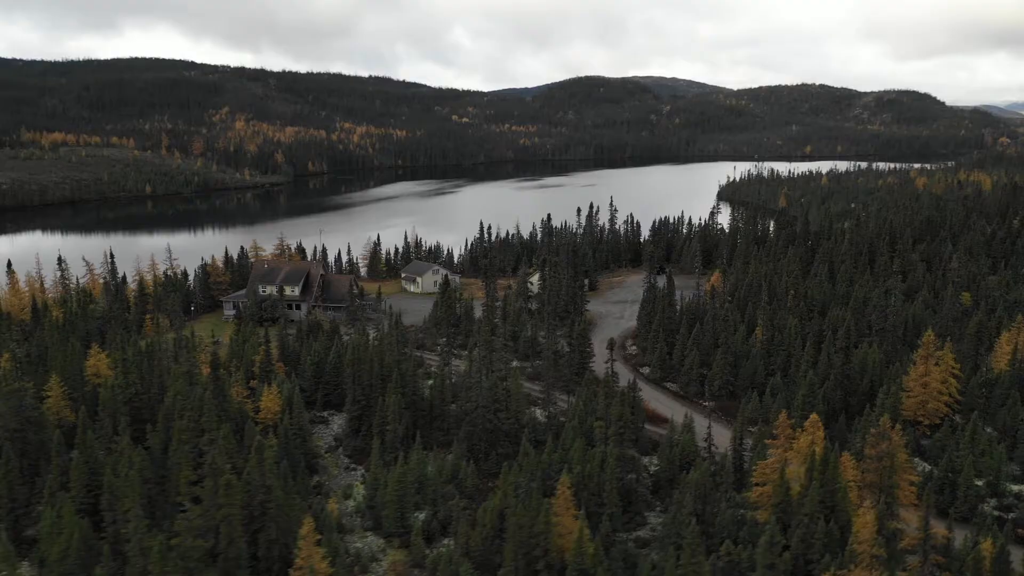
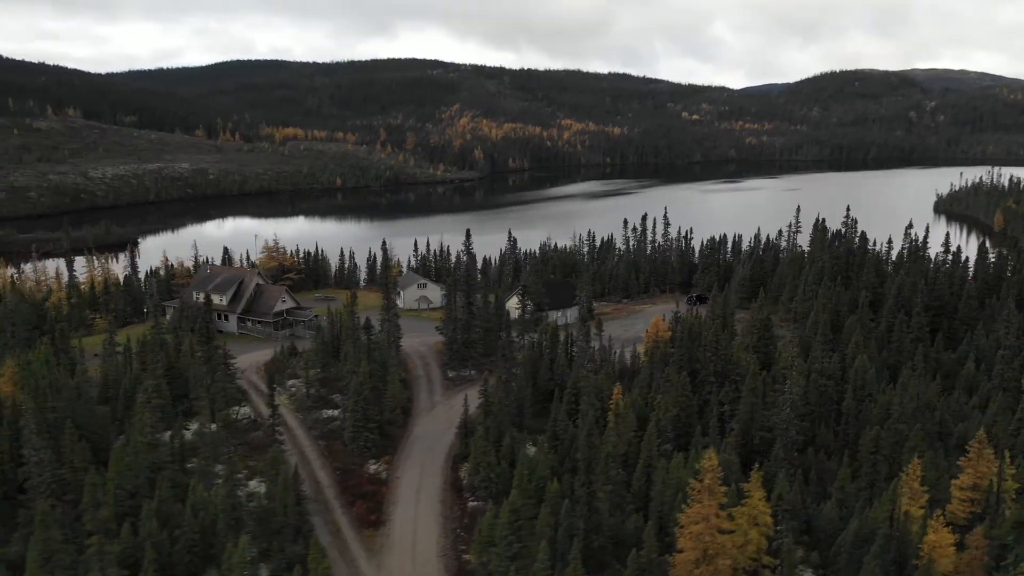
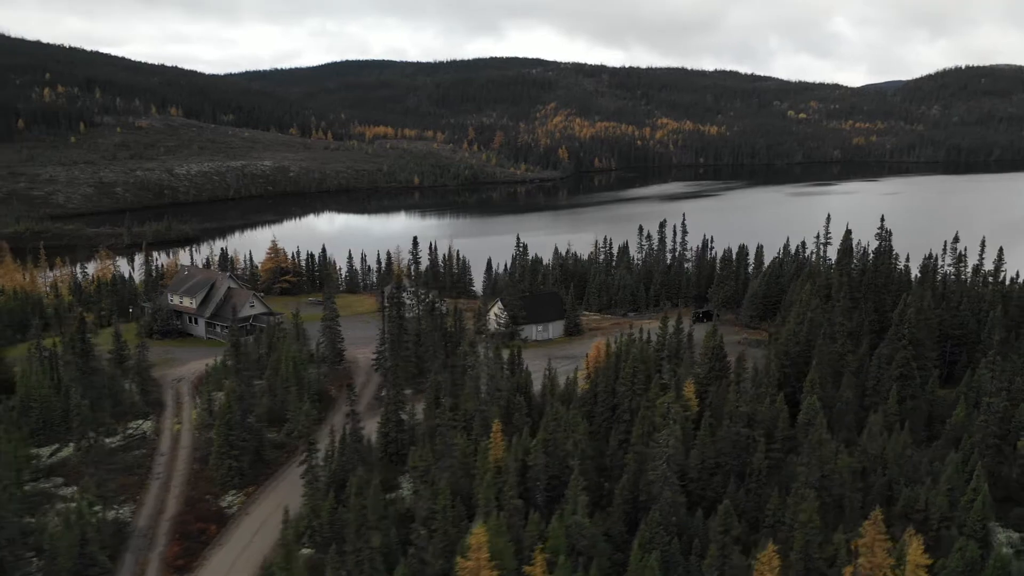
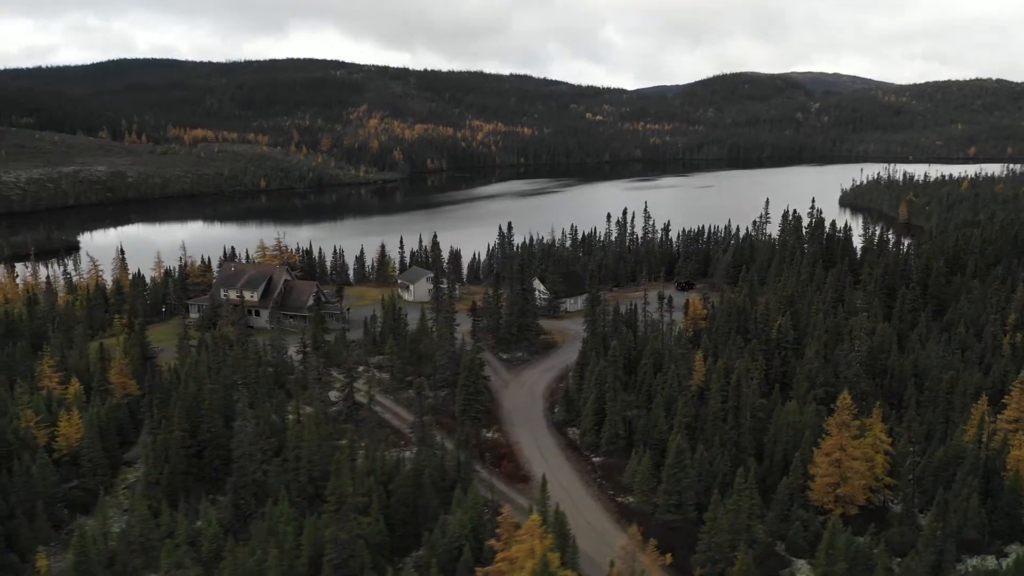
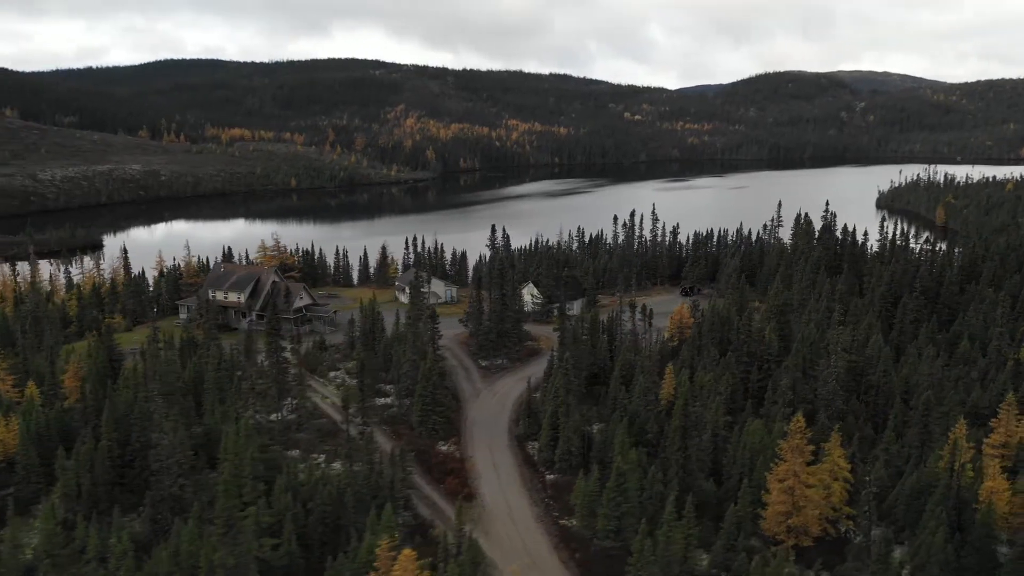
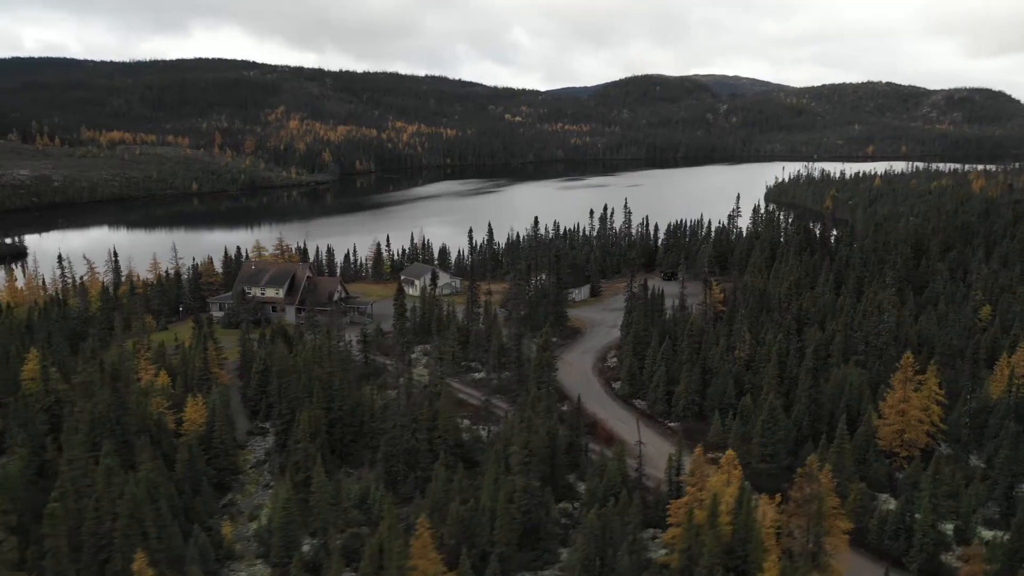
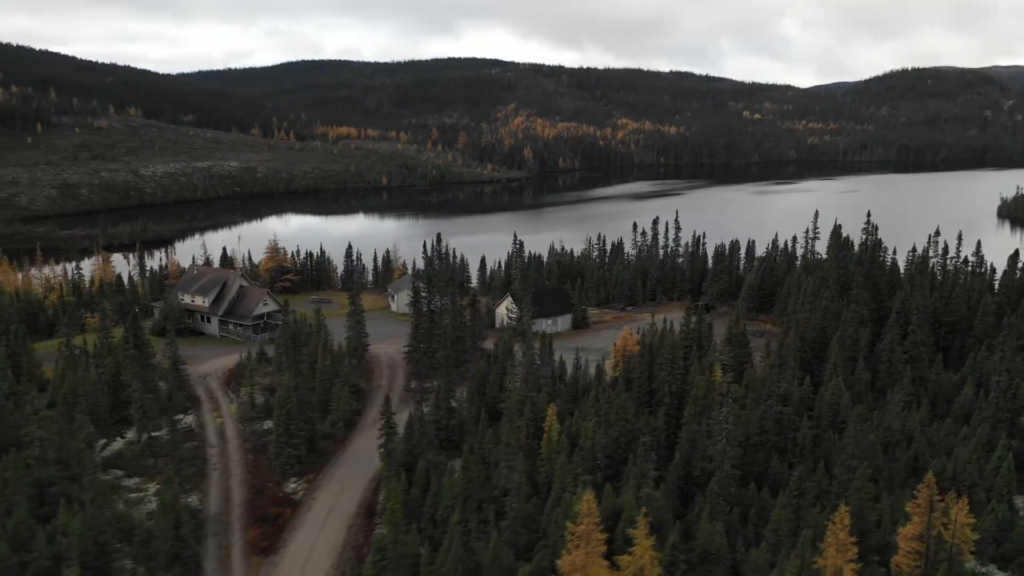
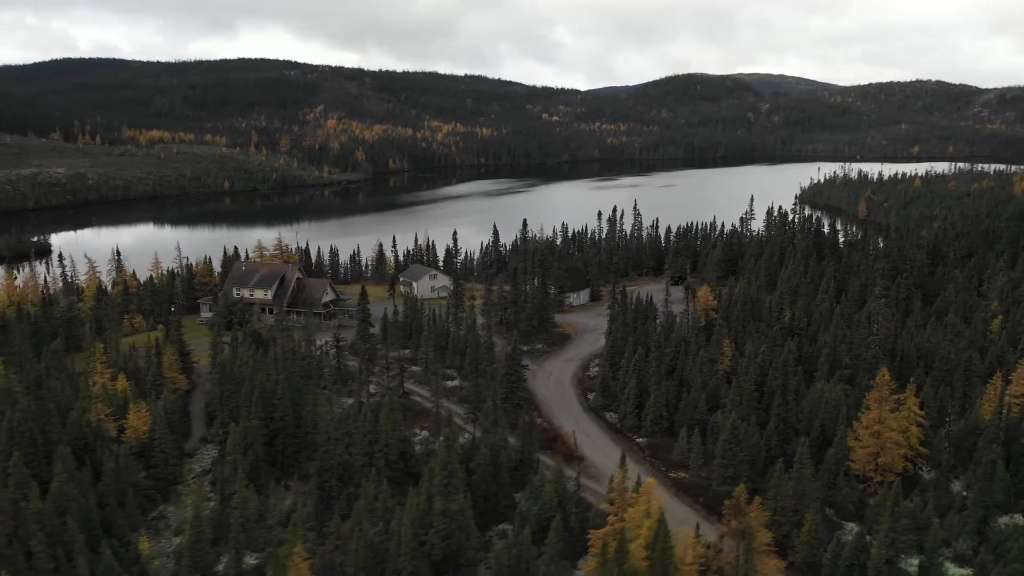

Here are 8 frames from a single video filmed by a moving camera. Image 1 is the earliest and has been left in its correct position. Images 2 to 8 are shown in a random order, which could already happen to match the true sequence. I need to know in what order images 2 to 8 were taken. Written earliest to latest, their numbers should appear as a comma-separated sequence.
6, 8, 4, 5, 2, 7, 3
